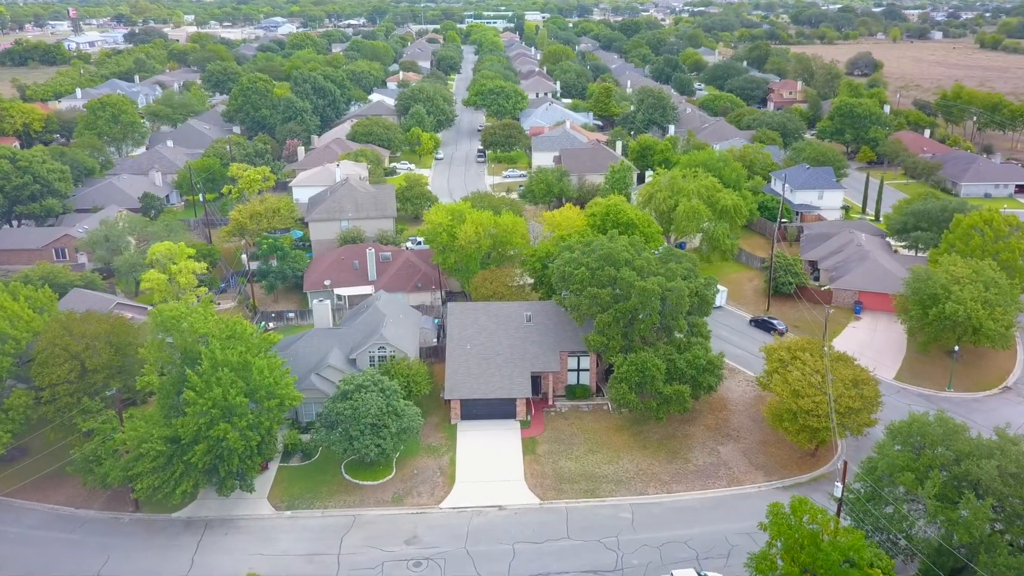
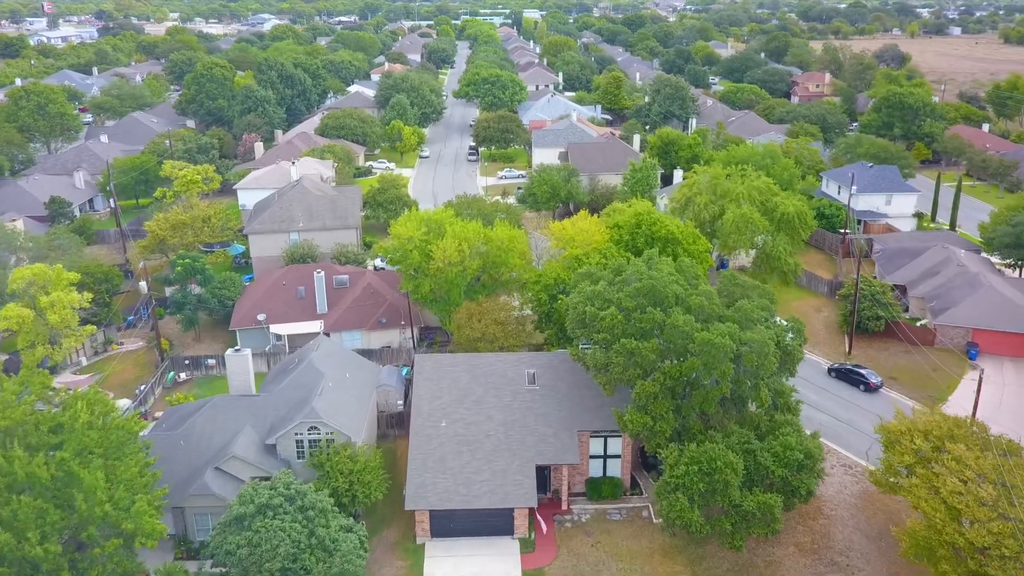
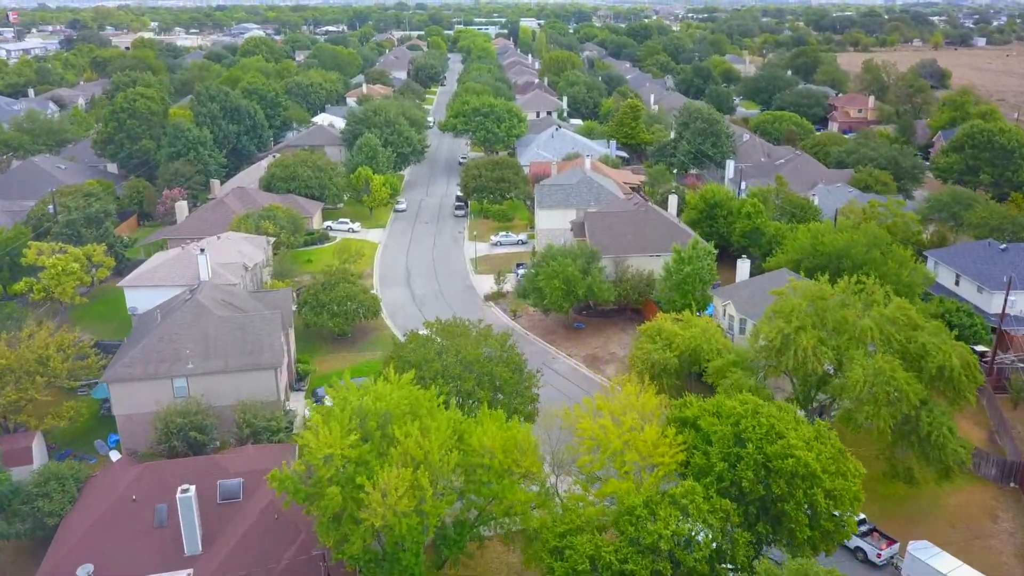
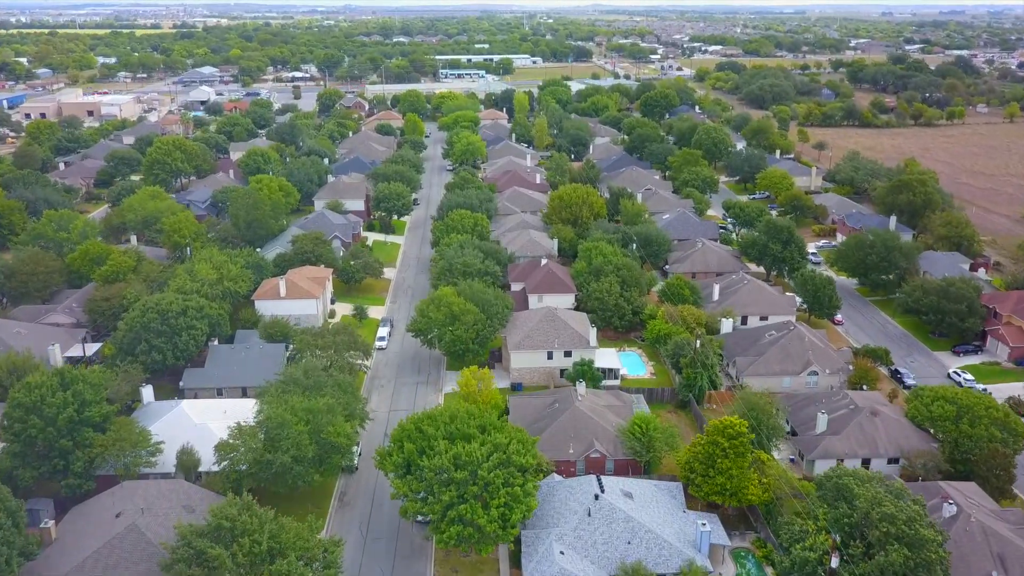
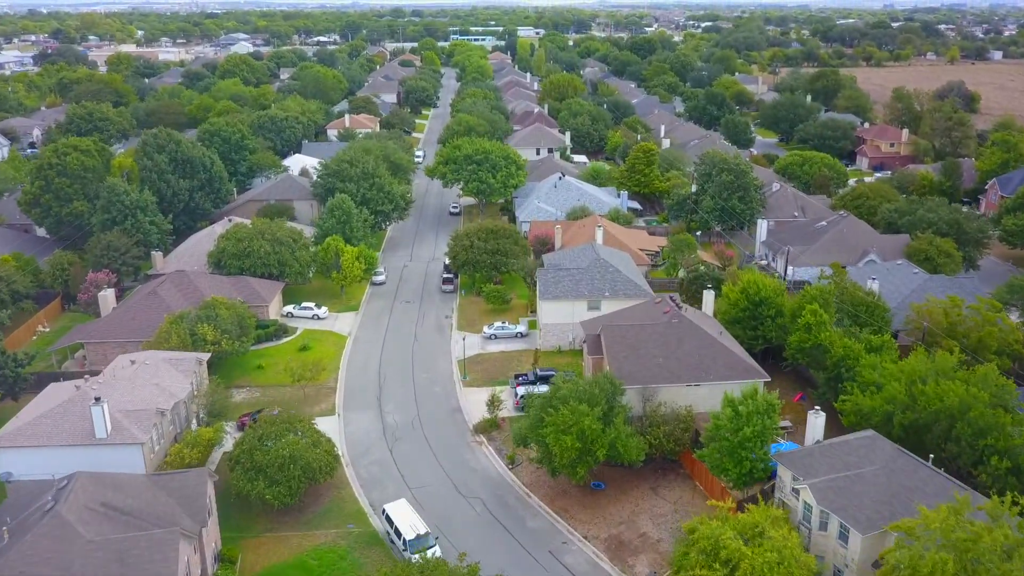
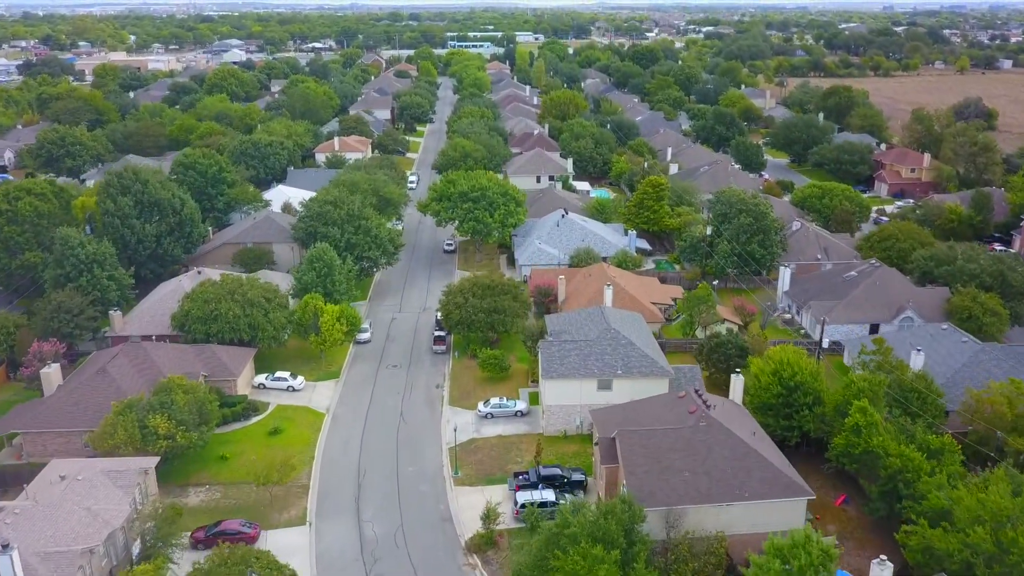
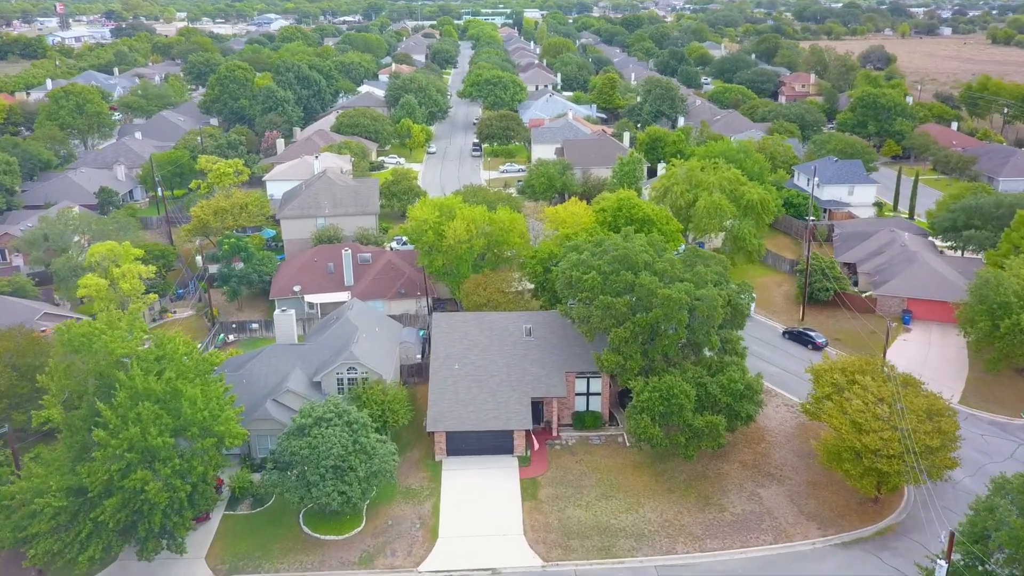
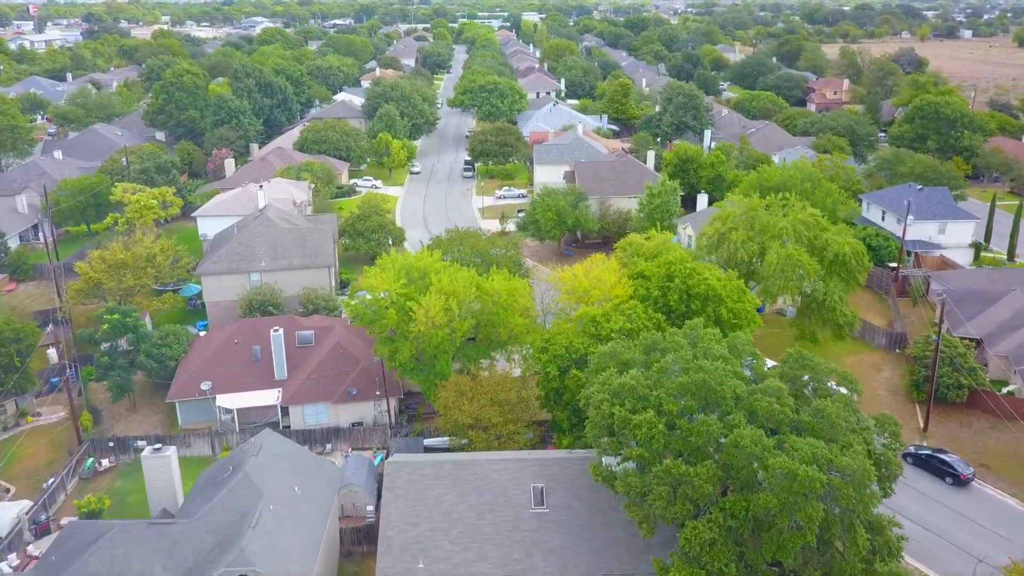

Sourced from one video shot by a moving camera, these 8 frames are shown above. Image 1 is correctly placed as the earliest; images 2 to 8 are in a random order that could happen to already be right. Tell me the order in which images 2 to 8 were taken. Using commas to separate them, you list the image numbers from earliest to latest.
7, 2, 8, 3, 5, 6, 4
